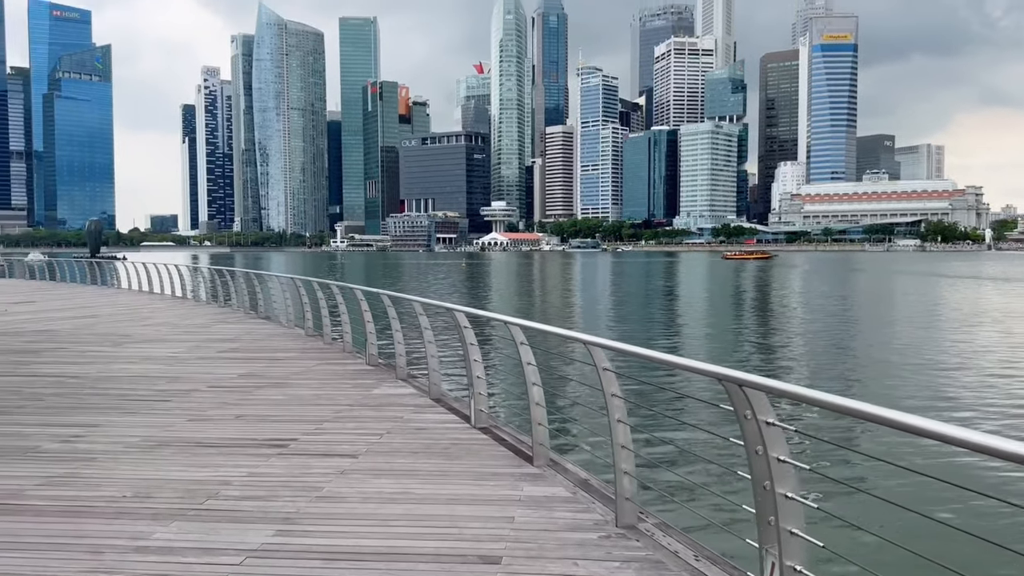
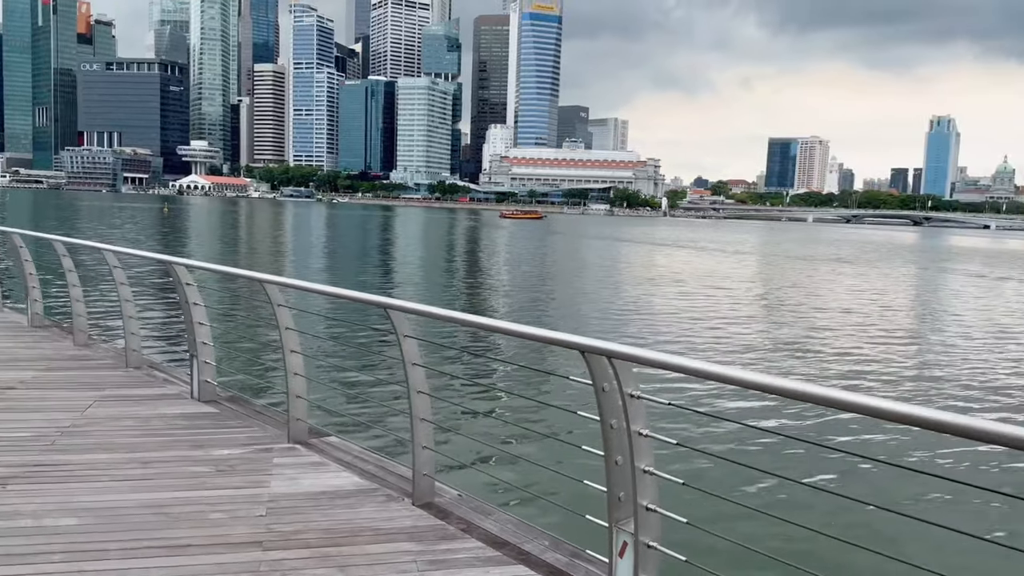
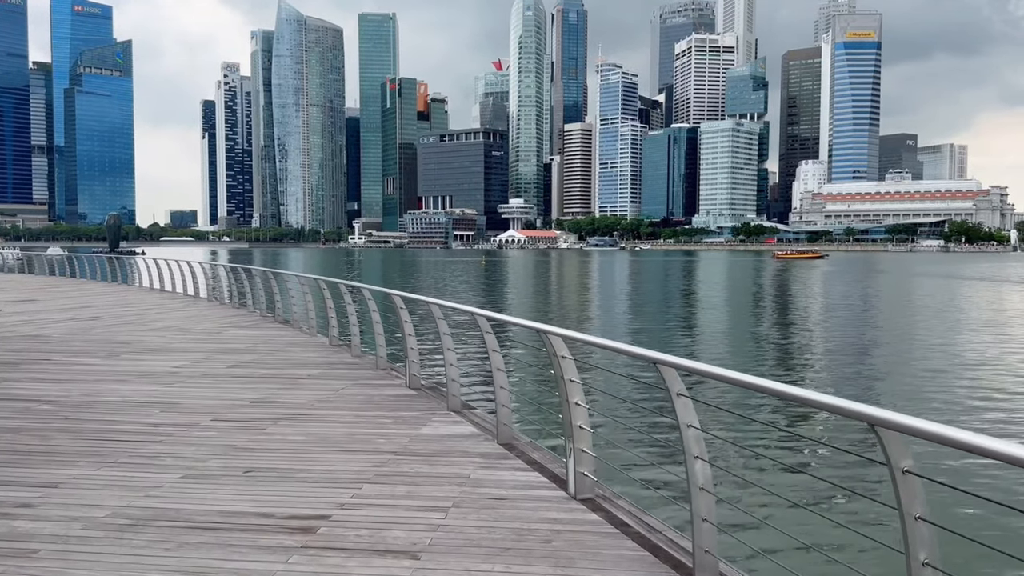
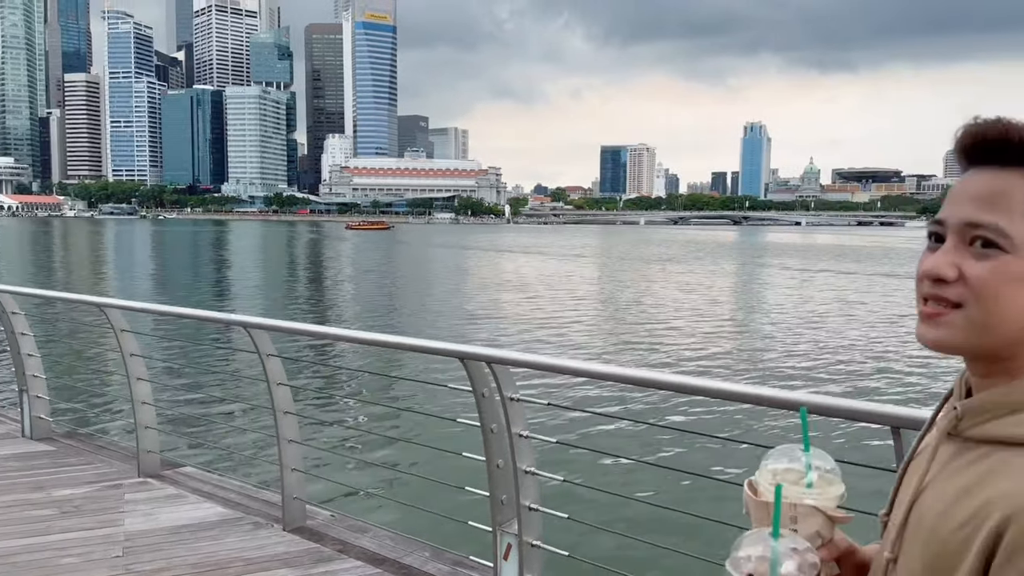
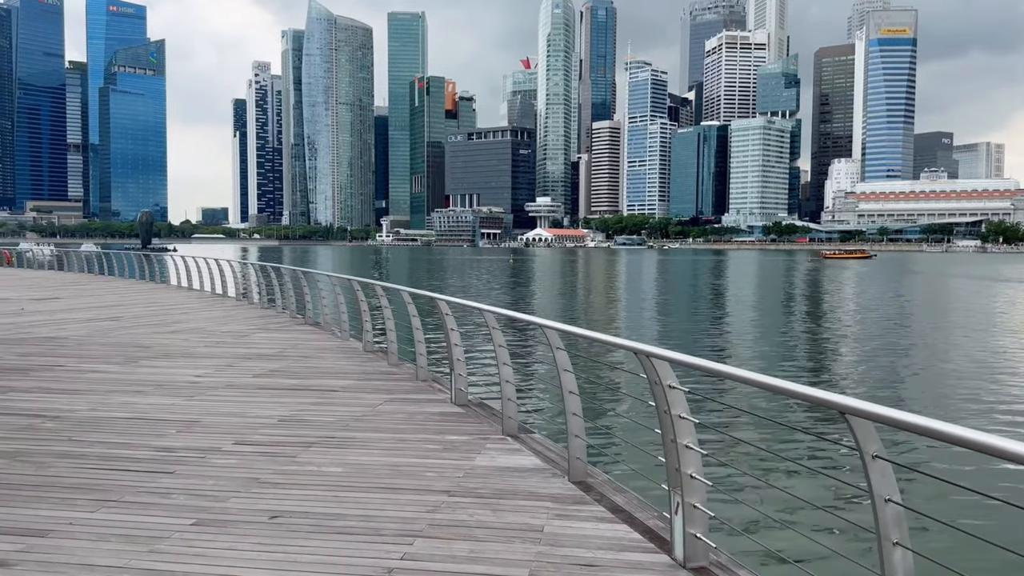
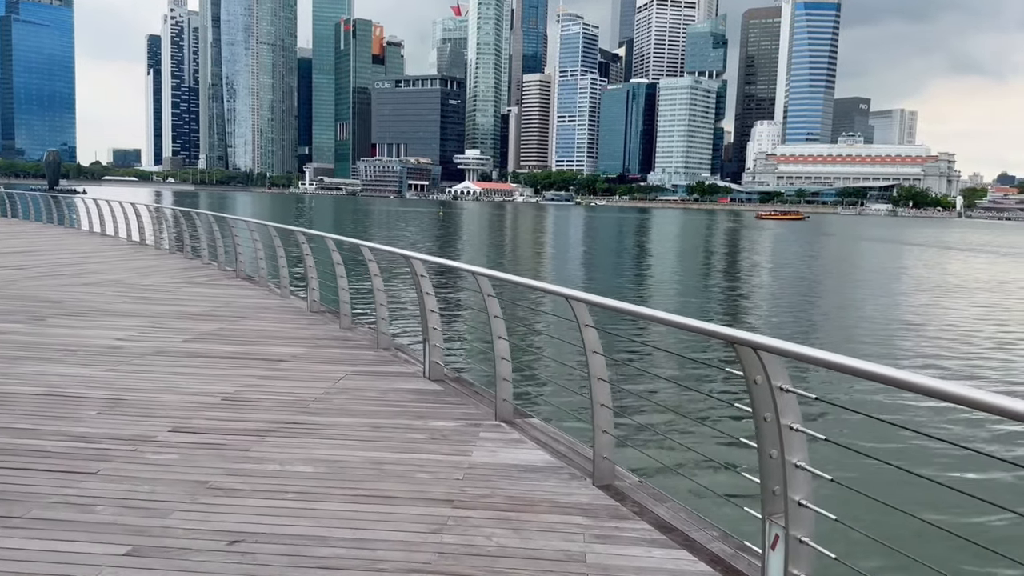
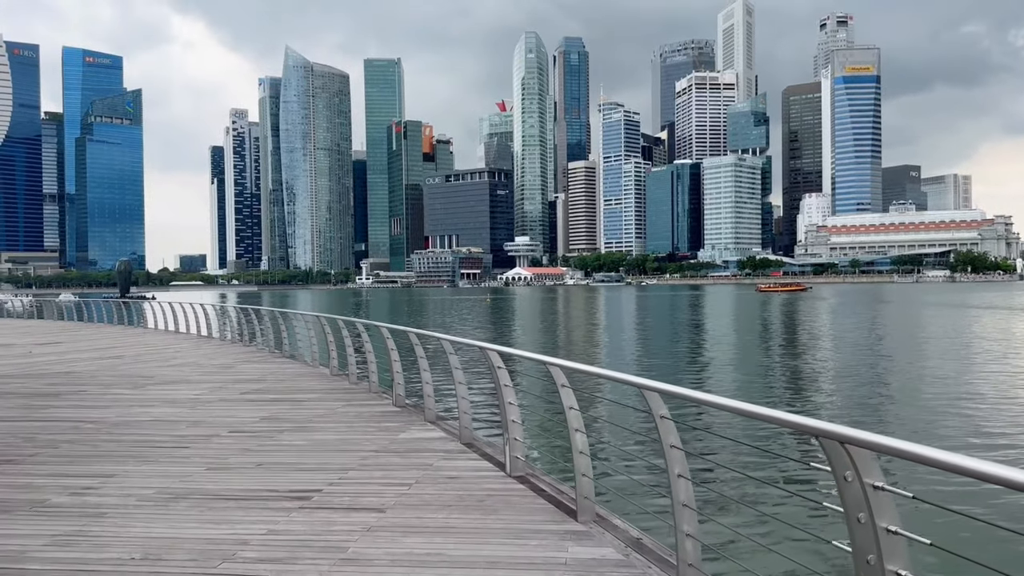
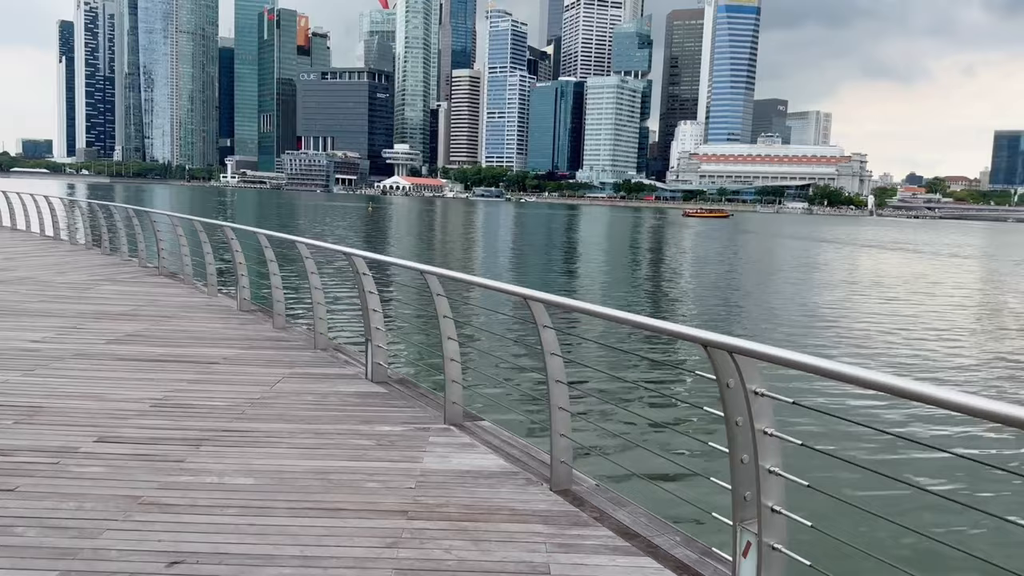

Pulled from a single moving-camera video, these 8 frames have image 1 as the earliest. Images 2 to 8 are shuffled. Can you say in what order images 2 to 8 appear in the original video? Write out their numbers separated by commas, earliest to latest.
7, 3, 5, 6, 8, 2, 4
